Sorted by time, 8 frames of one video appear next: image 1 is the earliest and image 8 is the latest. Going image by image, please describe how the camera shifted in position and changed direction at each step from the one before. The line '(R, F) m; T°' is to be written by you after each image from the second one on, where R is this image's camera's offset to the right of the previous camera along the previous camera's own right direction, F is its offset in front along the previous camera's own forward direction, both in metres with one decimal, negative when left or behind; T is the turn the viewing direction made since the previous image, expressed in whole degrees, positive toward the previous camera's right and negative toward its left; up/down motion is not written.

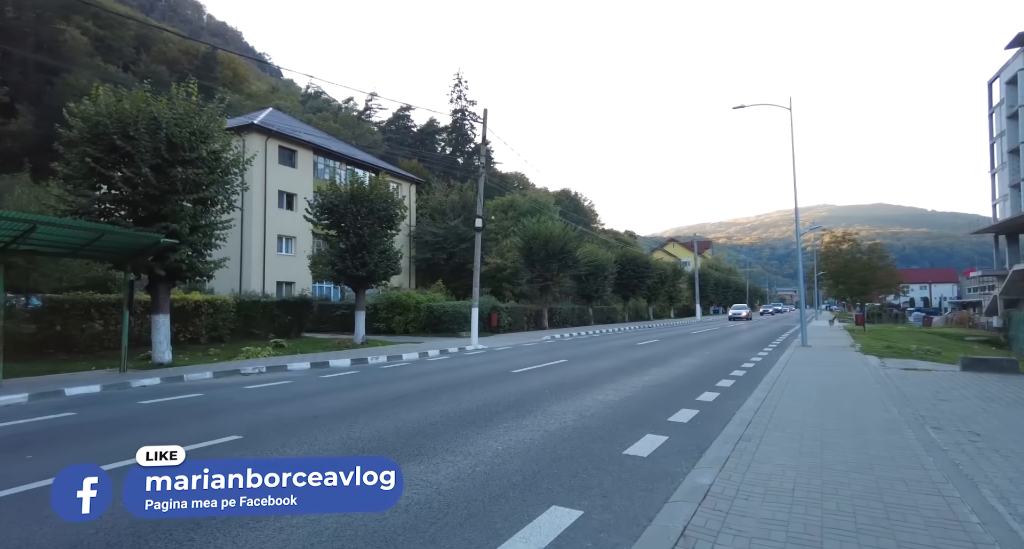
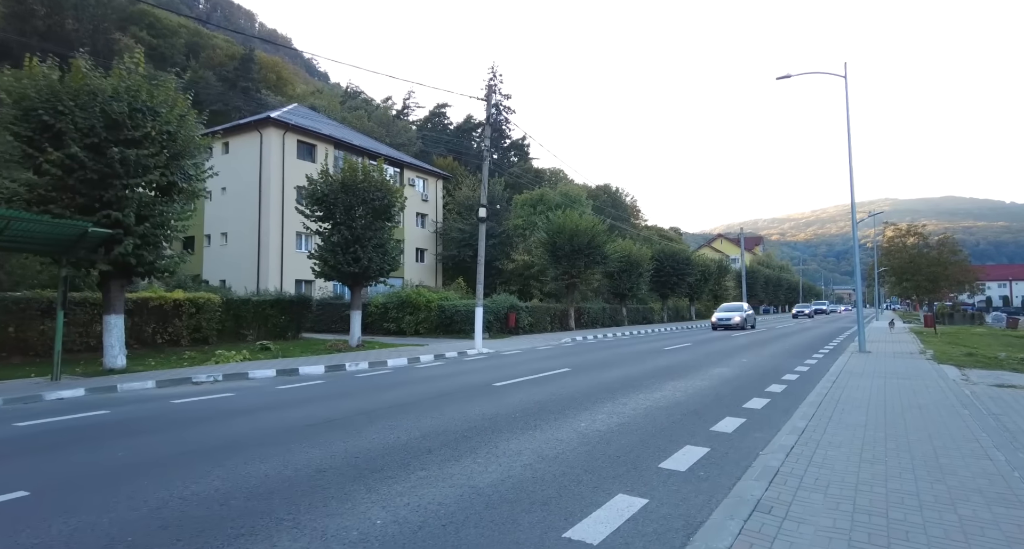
(+1.2, +2.2) m; -4°
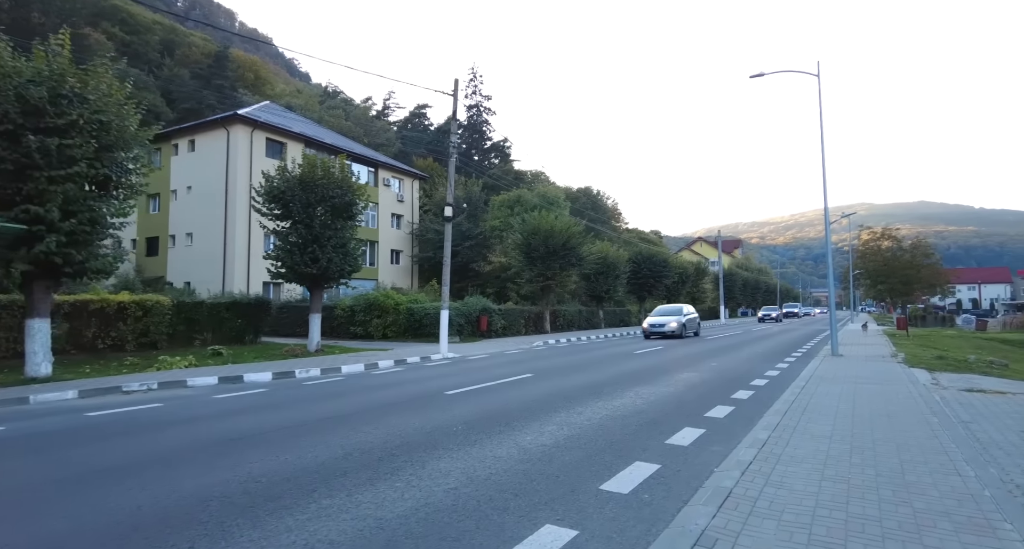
(+0.5, +0.6) m; +2°
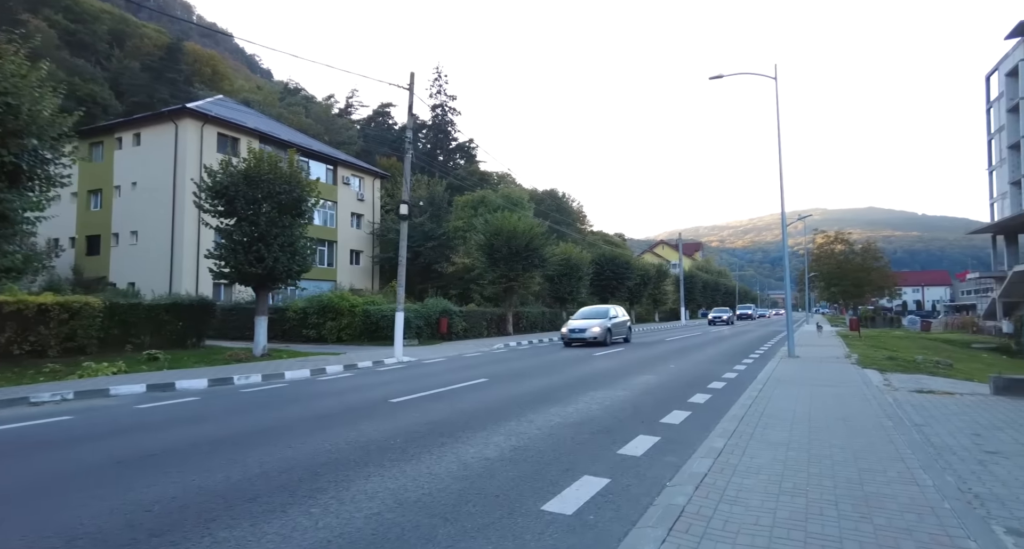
(+0.3, +0.5) m; +3°
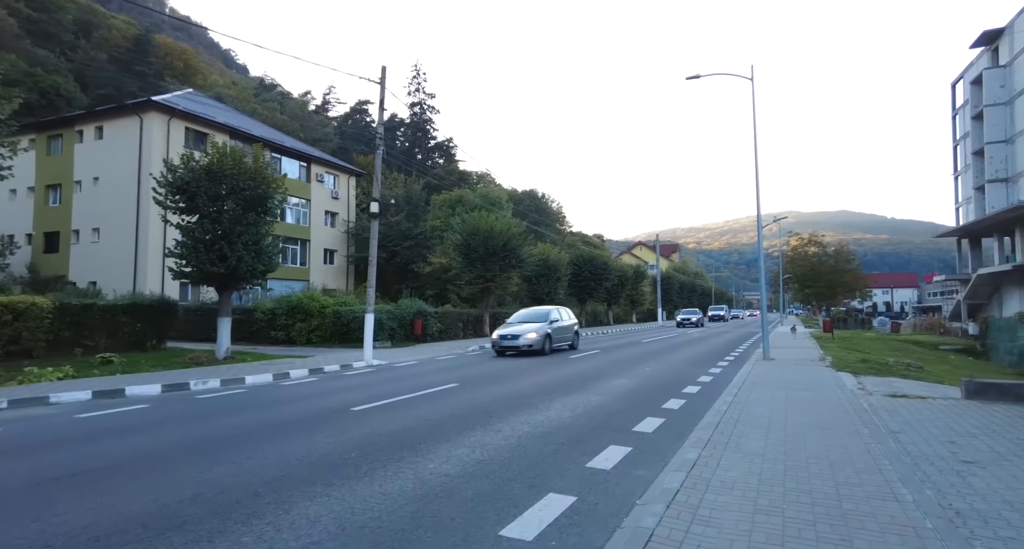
(+0.2, +0.4) m; +2°
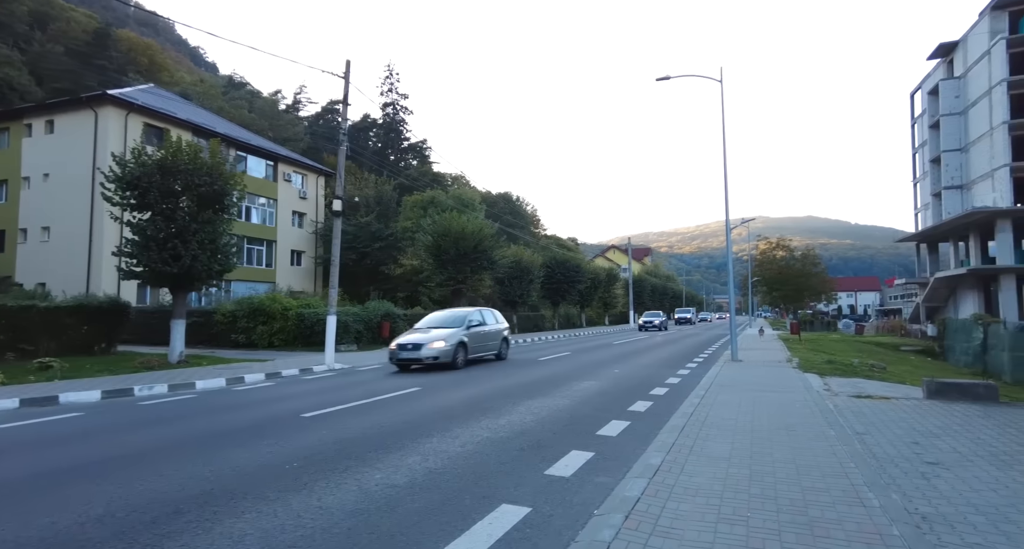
(+0.2, +0.3) m; +3°
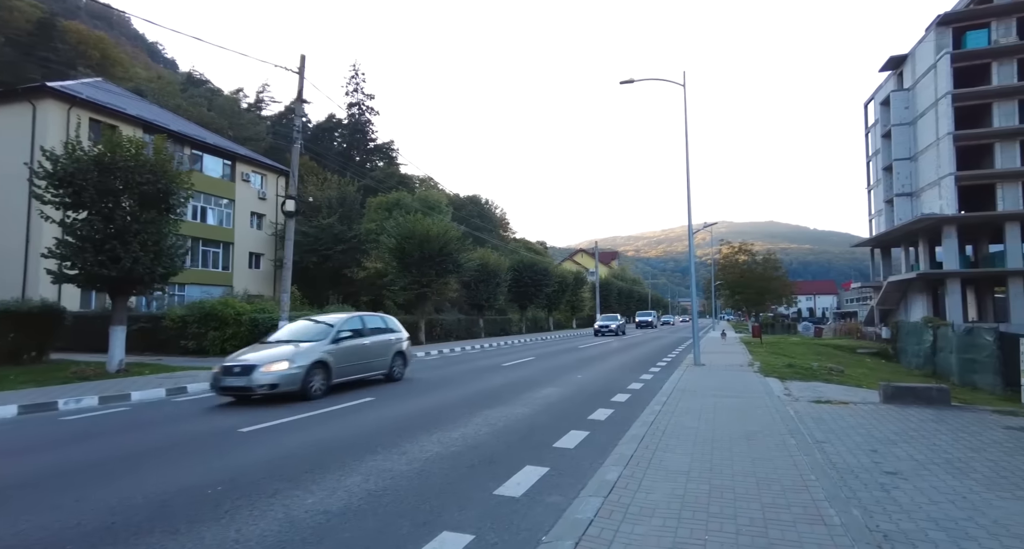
(+0.2, +0.4) m; +3°
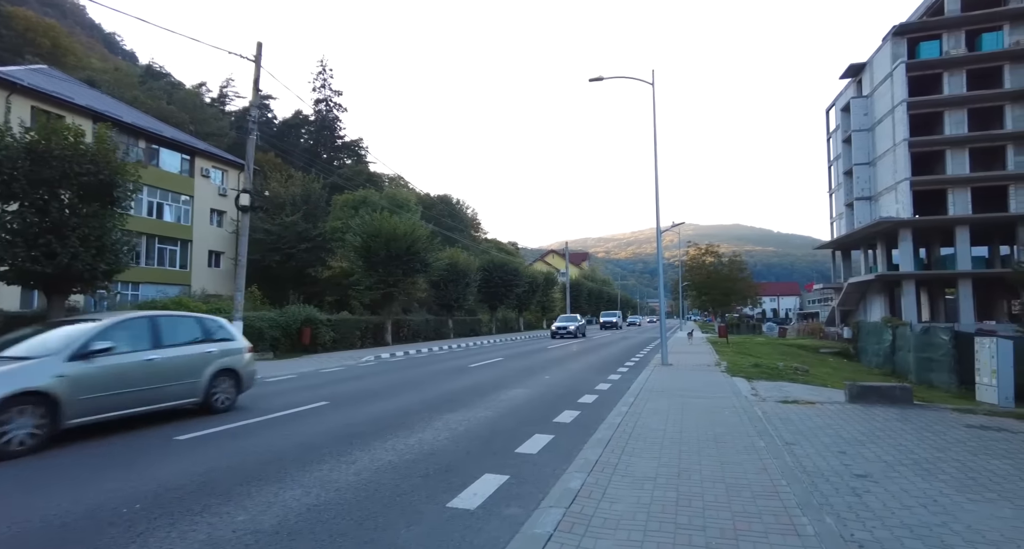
(+0.1, +0.4) m; +3°
